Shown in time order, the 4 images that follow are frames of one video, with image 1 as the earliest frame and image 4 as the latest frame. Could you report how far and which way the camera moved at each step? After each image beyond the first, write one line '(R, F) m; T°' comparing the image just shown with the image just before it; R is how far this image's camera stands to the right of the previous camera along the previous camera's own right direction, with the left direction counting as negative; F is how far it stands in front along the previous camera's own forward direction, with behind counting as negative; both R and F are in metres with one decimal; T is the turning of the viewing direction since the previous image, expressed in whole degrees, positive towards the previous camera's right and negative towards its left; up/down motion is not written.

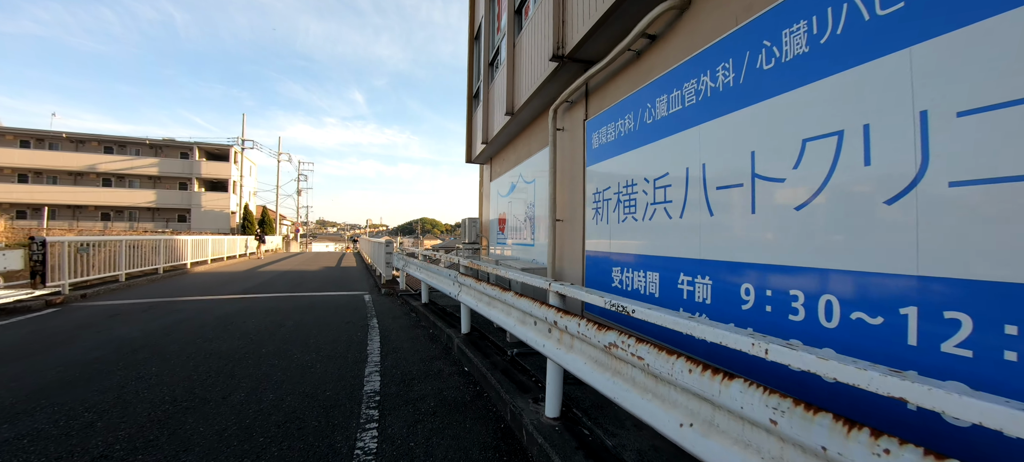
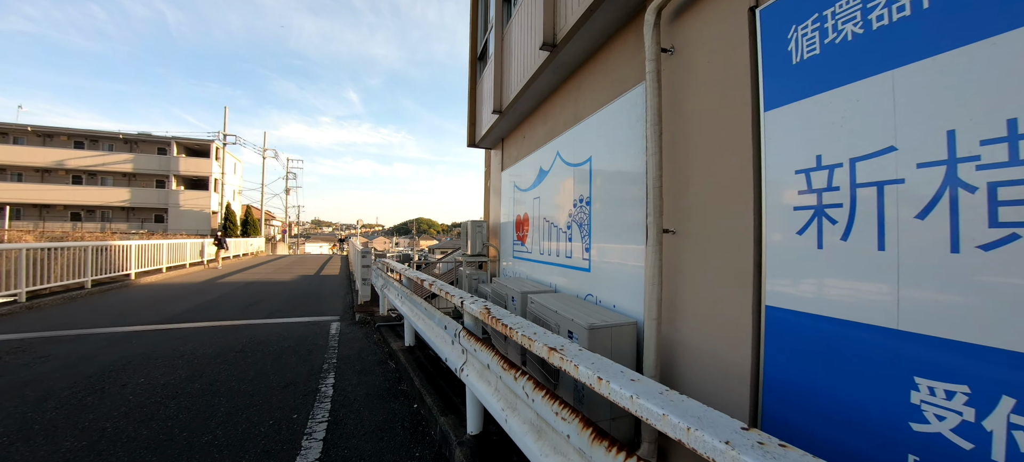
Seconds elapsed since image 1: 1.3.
(-0.3, +2.0) m; +1°
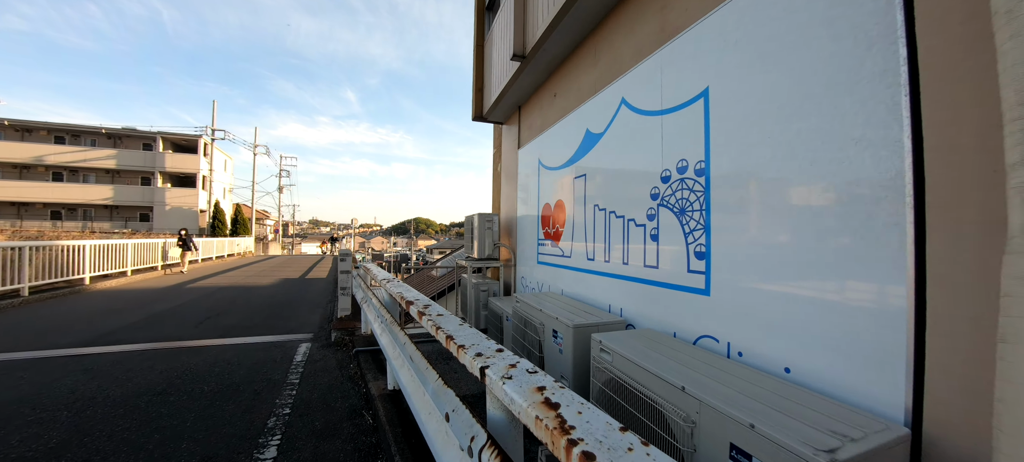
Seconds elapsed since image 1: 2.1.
(-0.2, +1.2) m; 0°
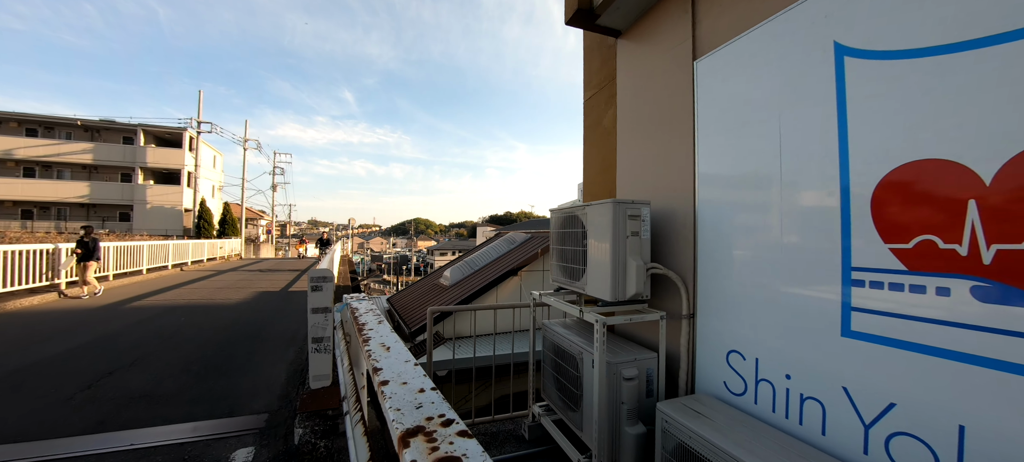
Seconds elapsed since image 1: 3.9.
(-0.8, +2.1) m; 0°
